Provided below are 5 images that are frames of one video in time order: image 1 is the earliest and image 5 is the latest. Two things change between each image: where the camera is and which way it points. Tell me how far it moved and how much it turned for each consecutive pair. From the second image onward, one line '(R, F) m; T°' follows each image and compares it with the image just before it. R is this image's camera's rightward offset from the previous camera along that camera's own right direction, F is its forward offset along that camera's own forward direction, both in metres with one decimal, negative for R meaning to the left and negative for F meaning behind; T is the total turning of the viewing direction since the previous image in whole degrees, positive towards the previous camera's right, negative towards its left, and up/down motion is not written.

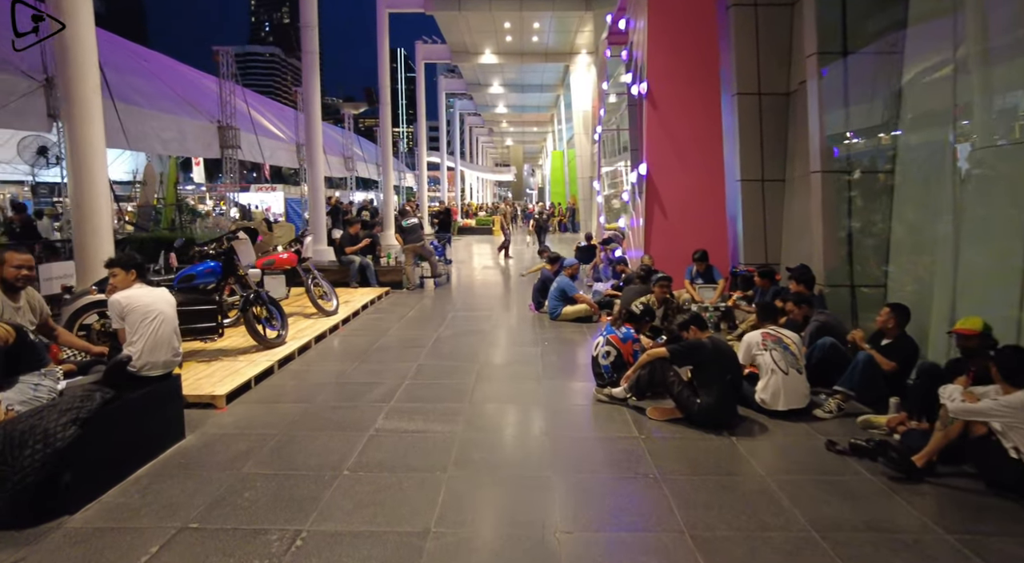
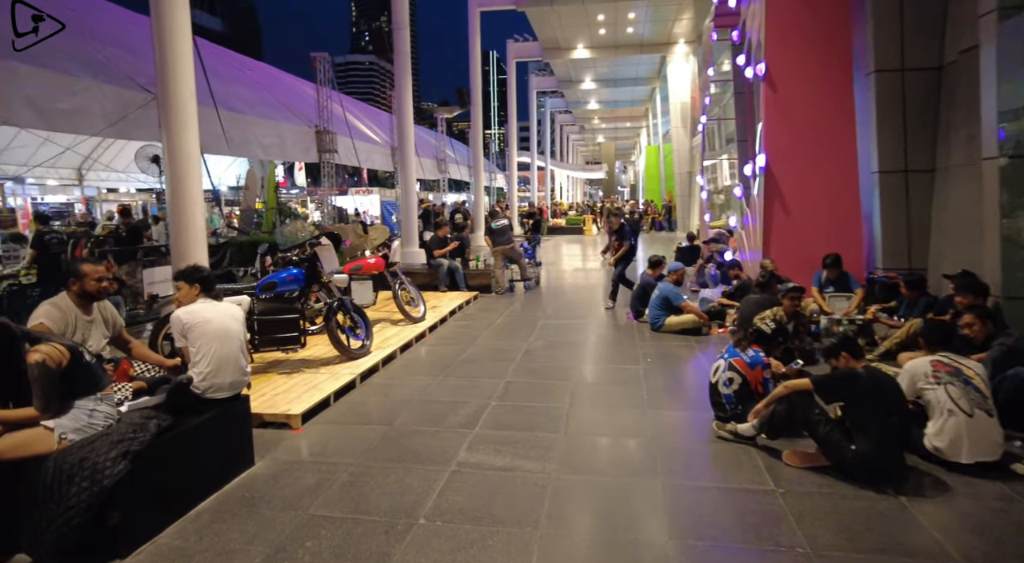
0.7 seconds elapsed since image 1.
(-0.1, +0.6) m; -8°
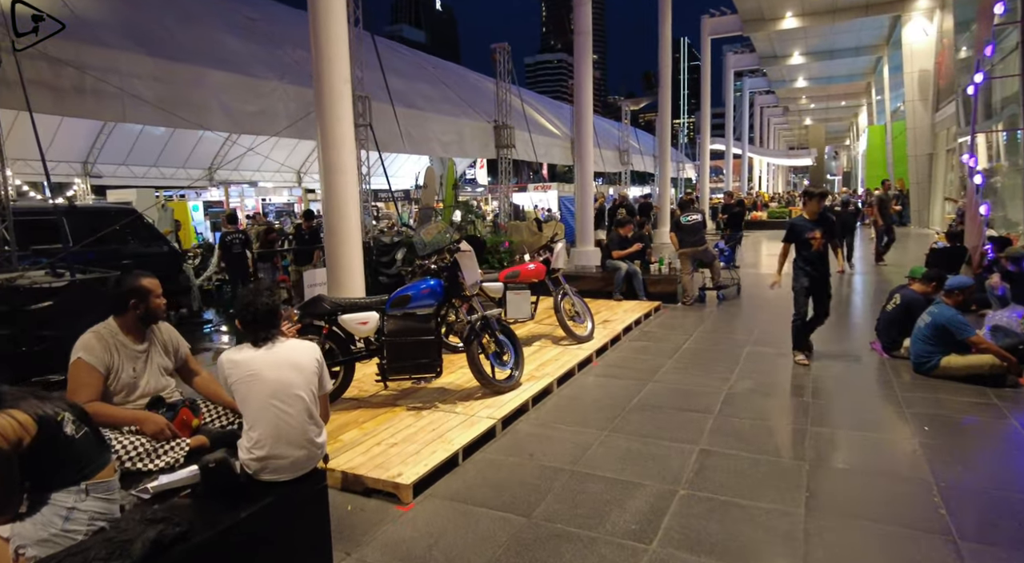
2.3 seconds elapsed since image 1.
(-0.1, +1.4) m; -17°
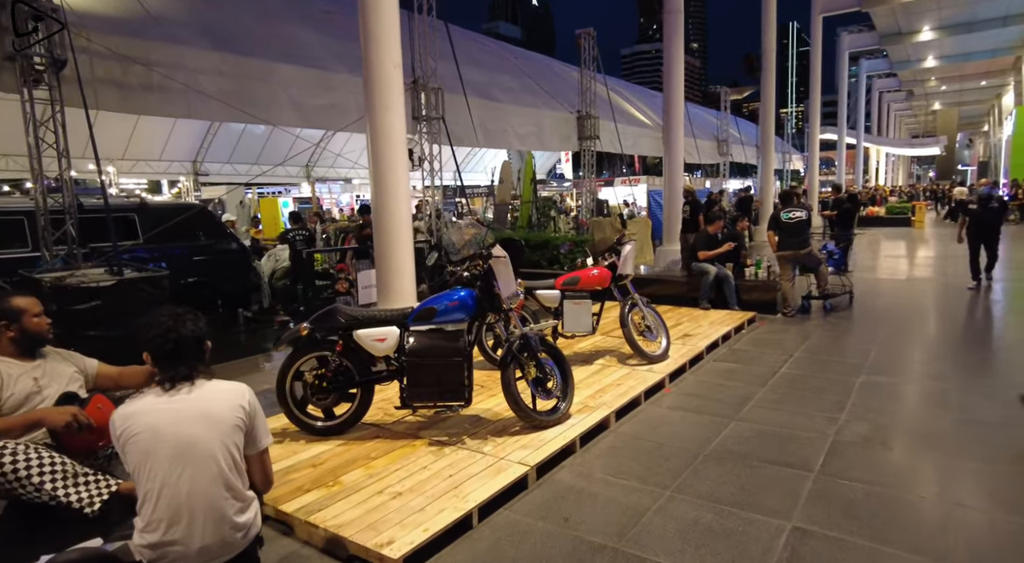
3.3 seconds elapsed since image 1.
(+0.3, +0.8) m; -9°
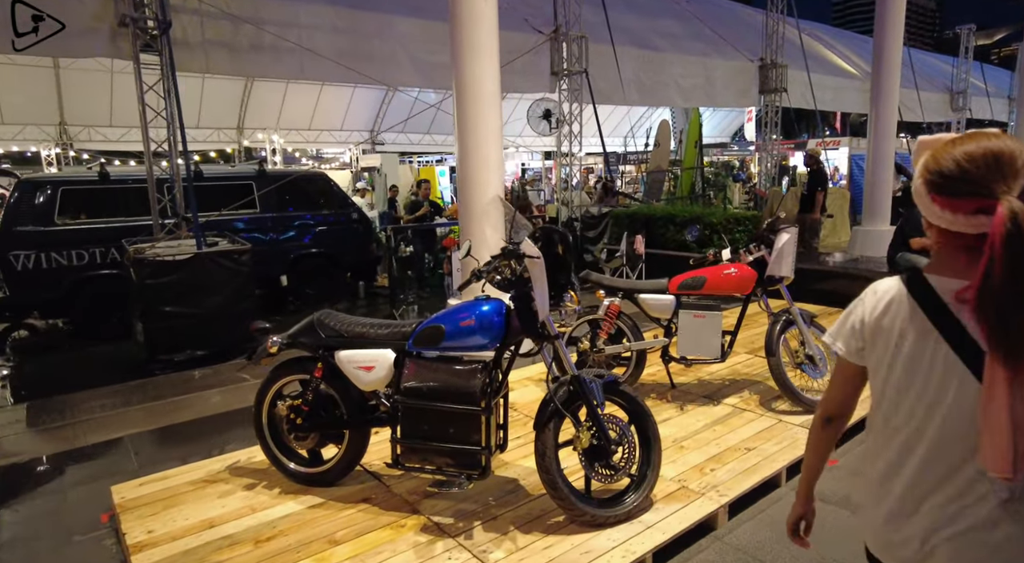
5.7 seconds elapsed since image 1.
(+0.5, +1.5) m; -16°
